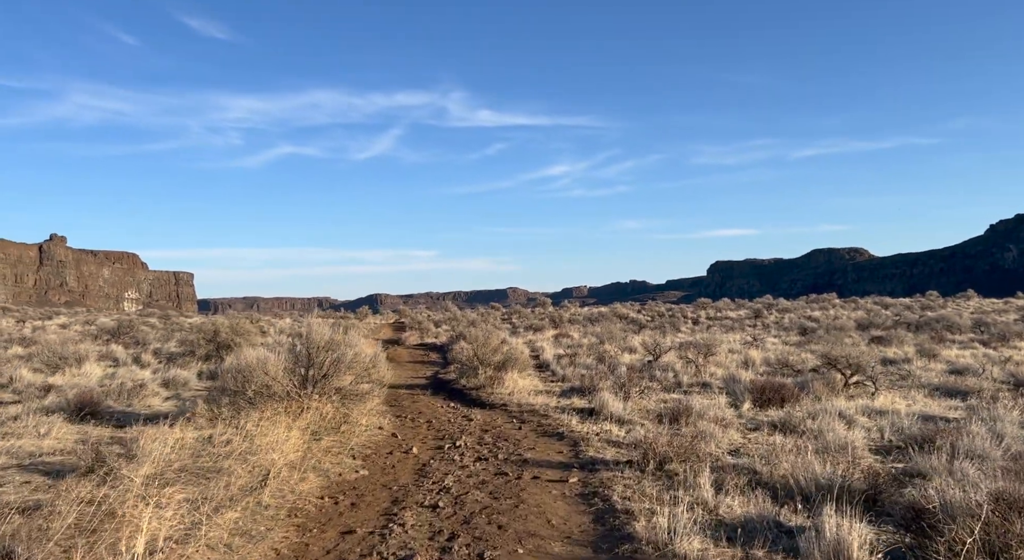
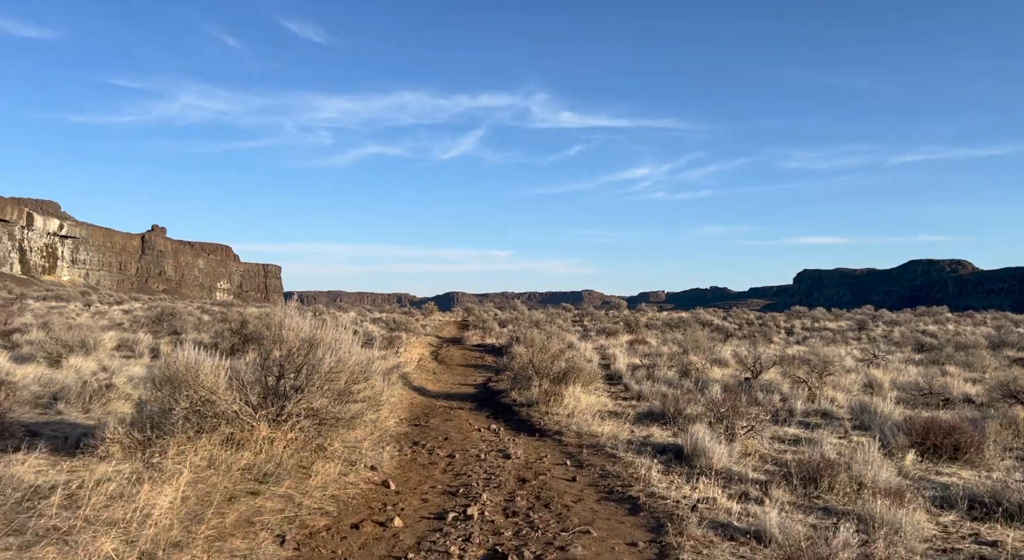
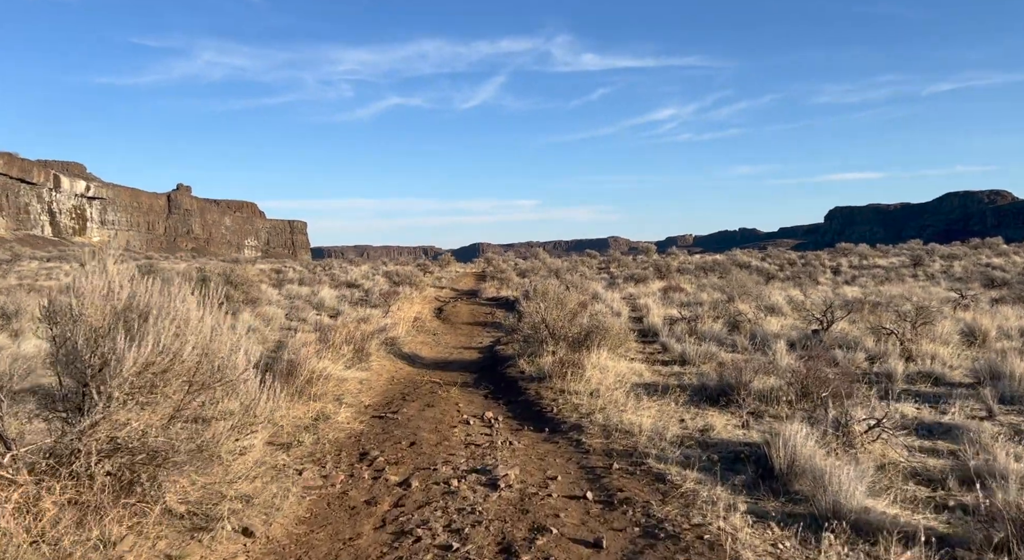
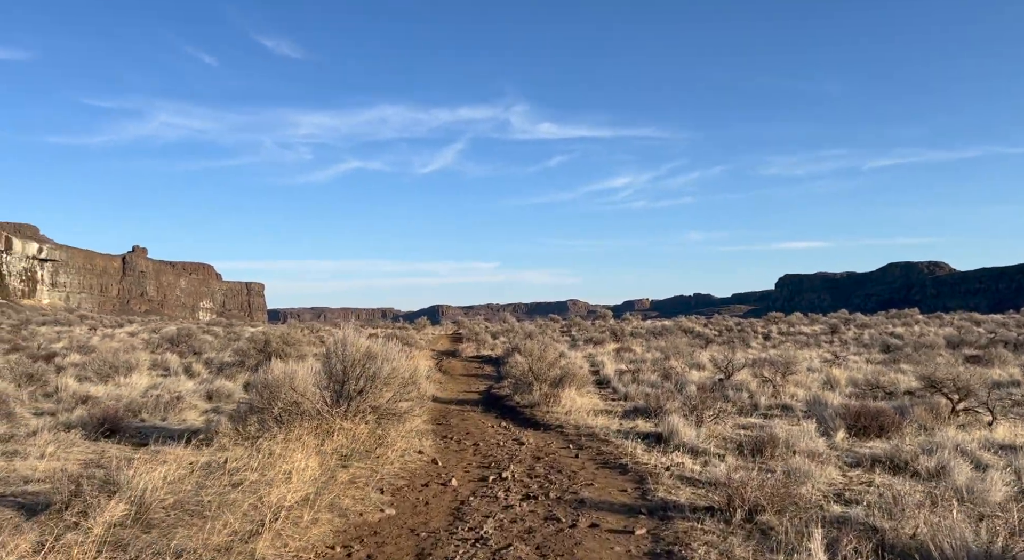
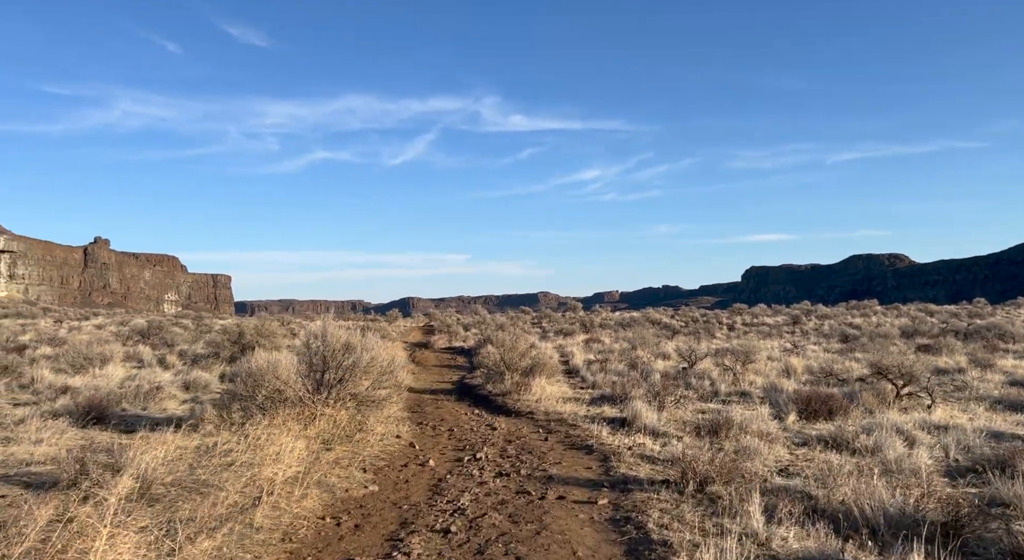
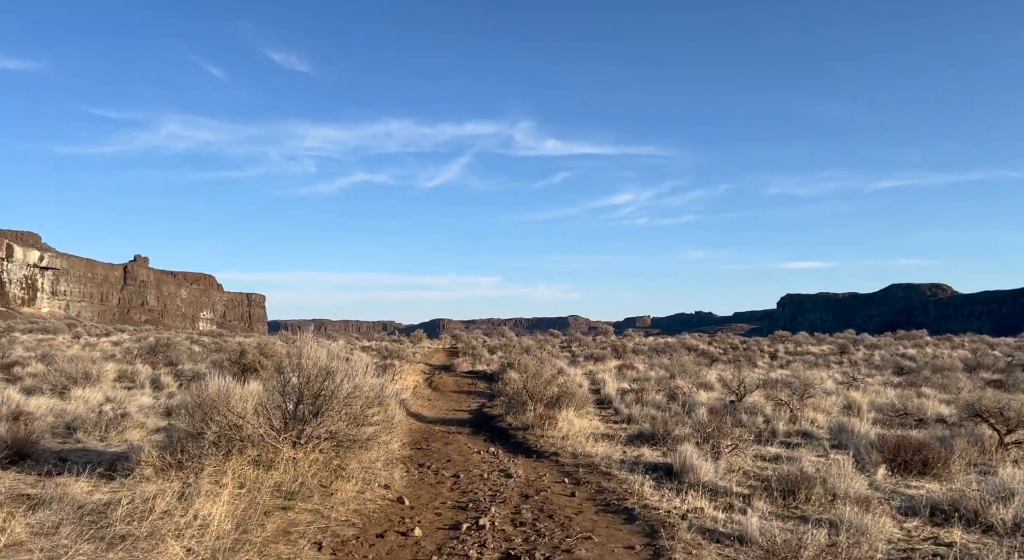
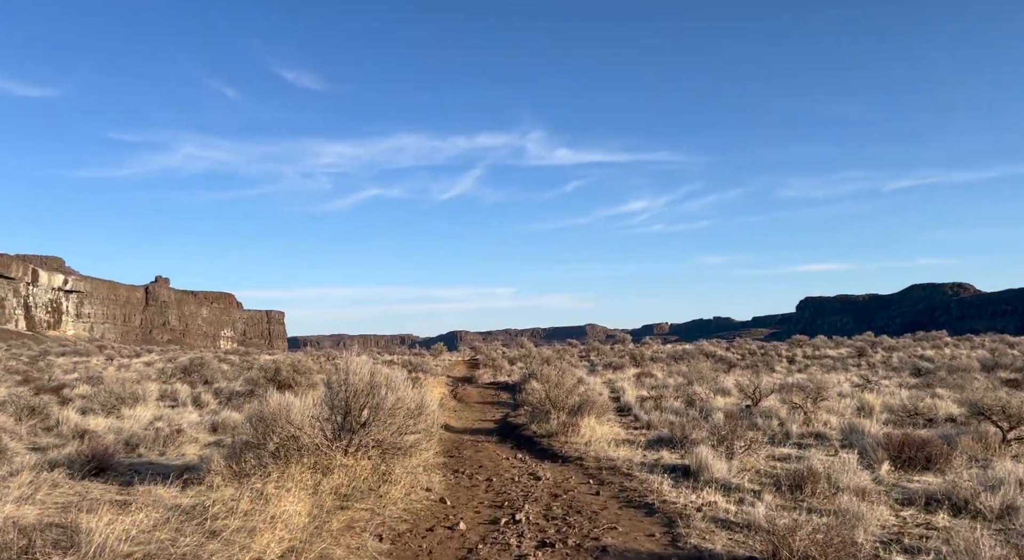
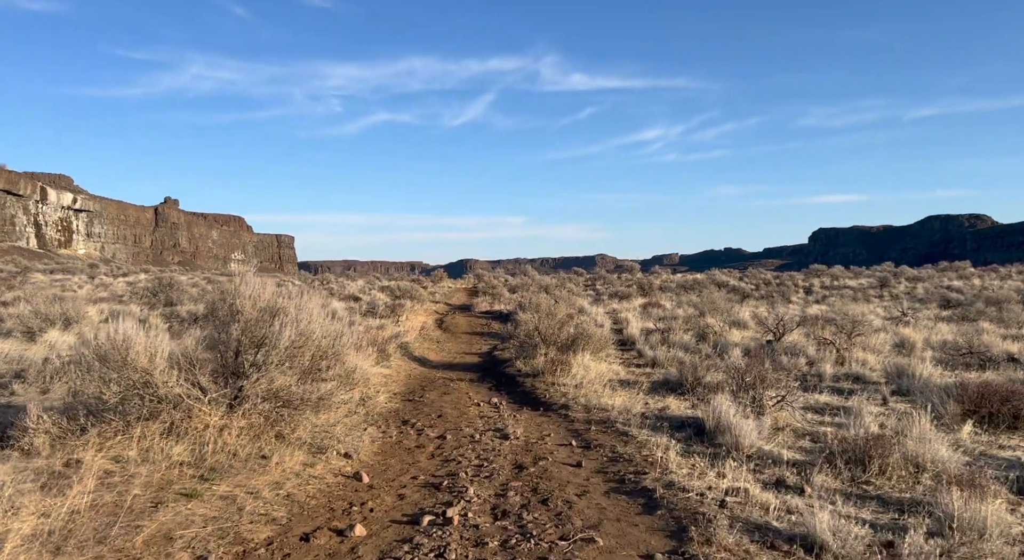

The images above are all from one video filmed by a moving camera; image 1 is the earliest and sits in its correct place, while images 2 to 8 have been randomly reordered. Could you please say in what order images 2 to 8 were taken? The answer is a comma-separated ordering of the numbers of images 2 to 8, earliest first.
5, 4, 7, 6, 2, 8, 3
